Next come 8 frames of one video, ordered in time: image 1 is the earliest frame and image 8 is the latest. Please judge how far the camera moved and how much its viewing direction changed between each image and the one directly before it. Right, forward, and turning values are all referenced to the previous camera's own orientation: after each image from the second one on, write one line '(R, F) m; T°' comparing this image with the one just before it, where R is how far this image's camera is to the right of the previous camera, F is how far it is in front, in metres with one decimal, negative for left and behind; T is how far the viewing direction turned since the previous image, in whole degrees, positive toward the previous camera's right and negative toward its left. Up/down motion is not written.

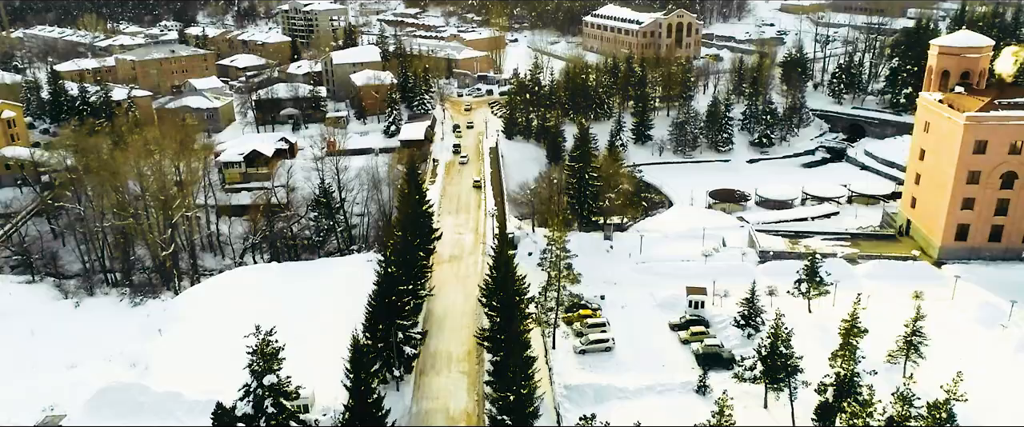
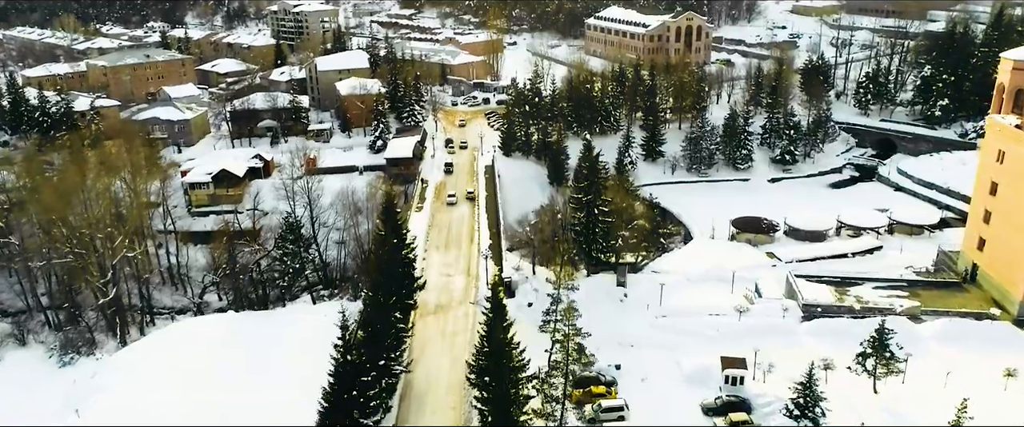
(+0.1, +4.0) m; 0°
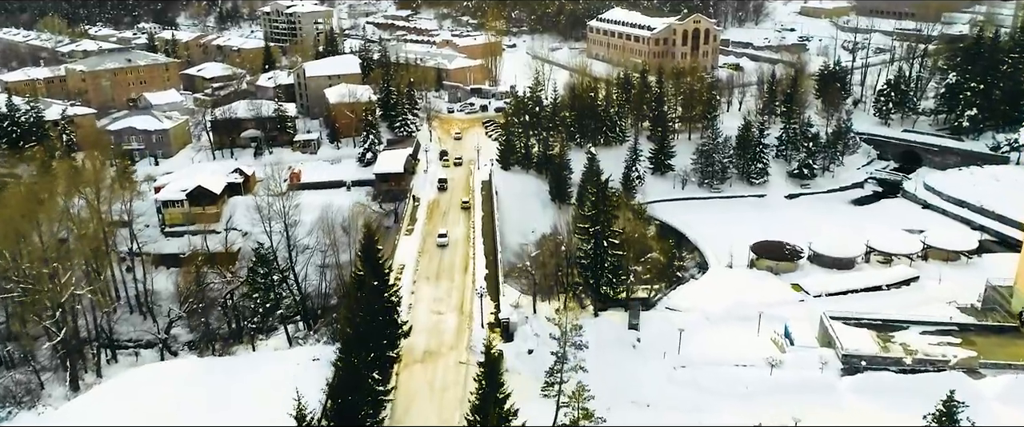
(0.0, +2.7) m; 0°
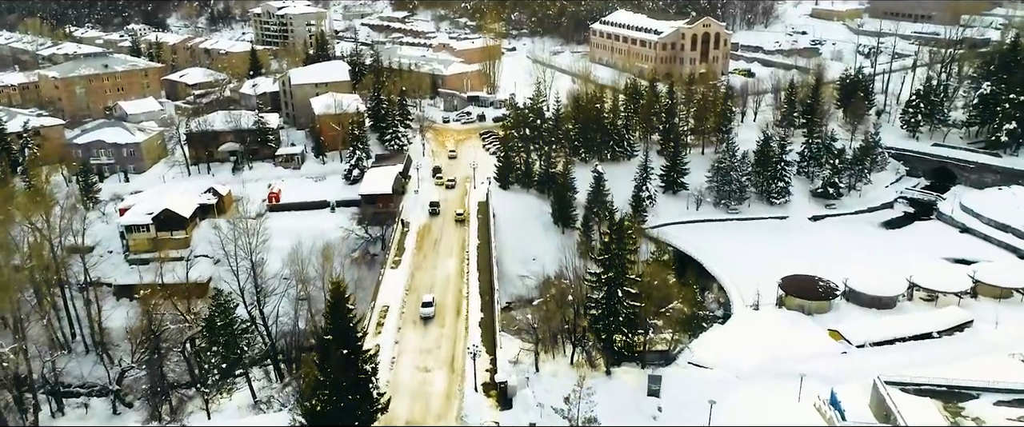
(0.0, +3.1) m; 0°
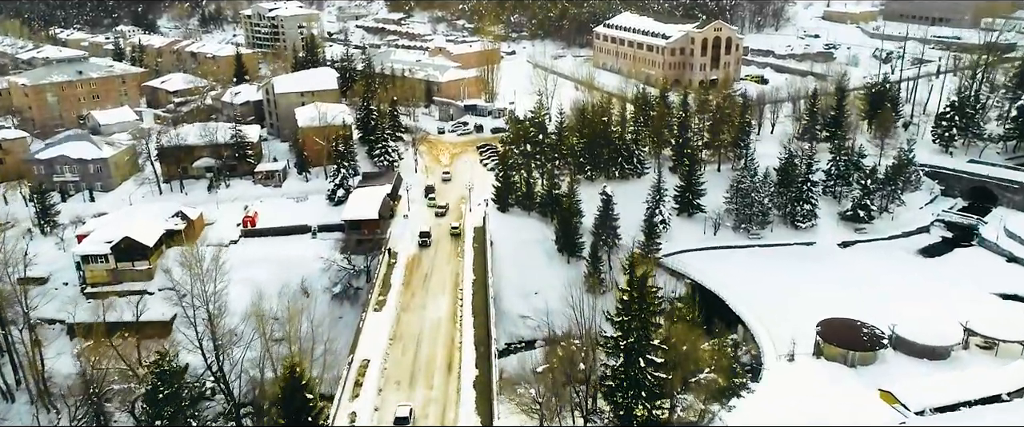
(0.0, +3.1) m; 0°
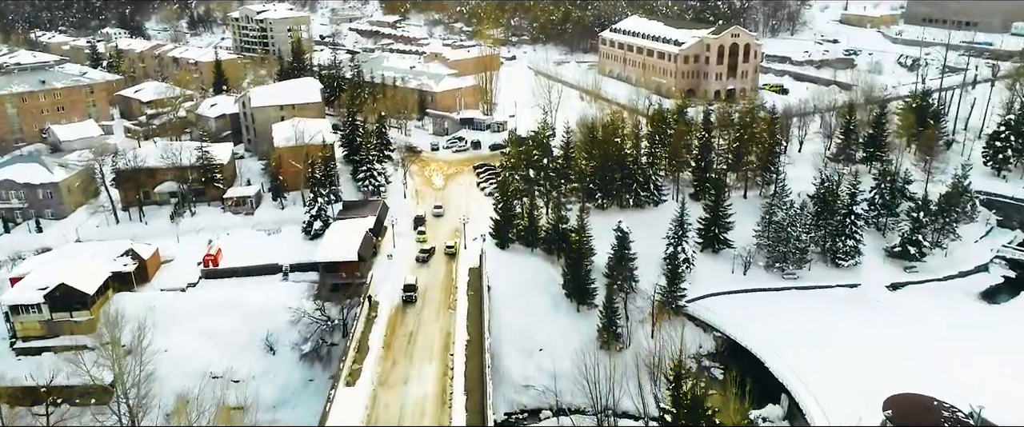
(0.0, +3.9) m; 0°
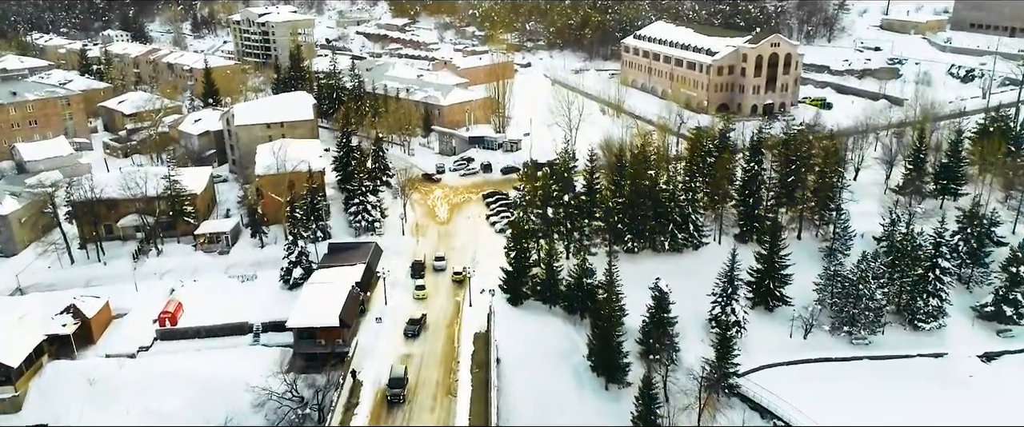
(-0.1, +4.4) m; -1°
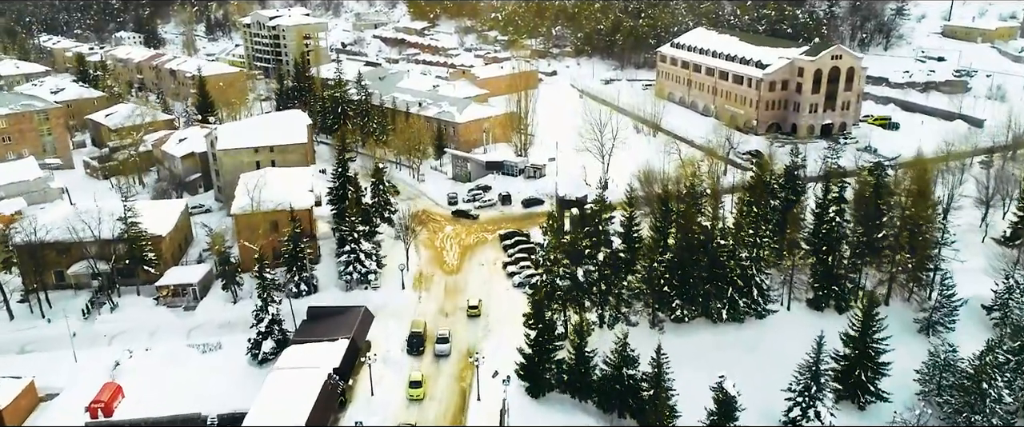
(0.0, +4.8) m; -2°
